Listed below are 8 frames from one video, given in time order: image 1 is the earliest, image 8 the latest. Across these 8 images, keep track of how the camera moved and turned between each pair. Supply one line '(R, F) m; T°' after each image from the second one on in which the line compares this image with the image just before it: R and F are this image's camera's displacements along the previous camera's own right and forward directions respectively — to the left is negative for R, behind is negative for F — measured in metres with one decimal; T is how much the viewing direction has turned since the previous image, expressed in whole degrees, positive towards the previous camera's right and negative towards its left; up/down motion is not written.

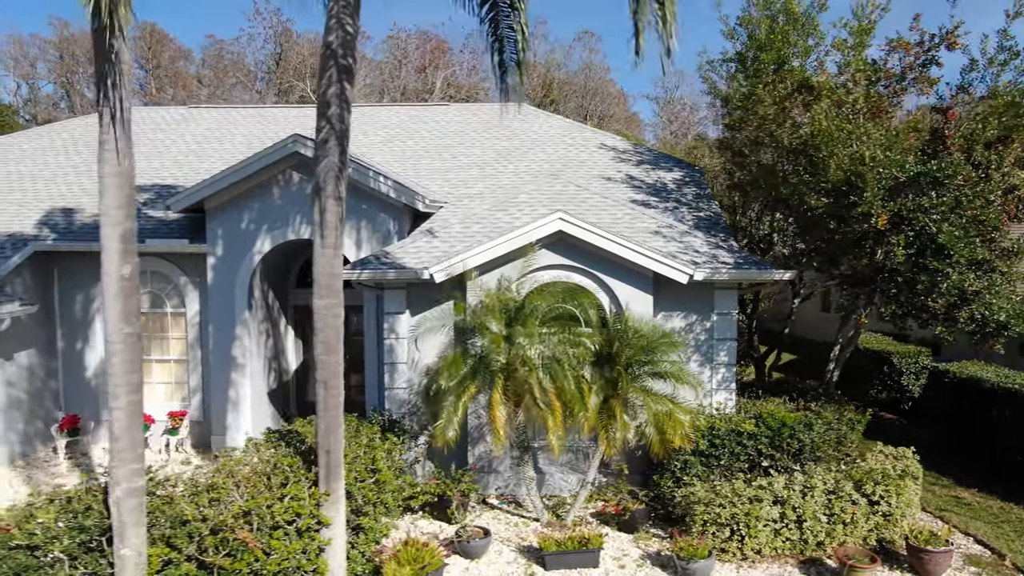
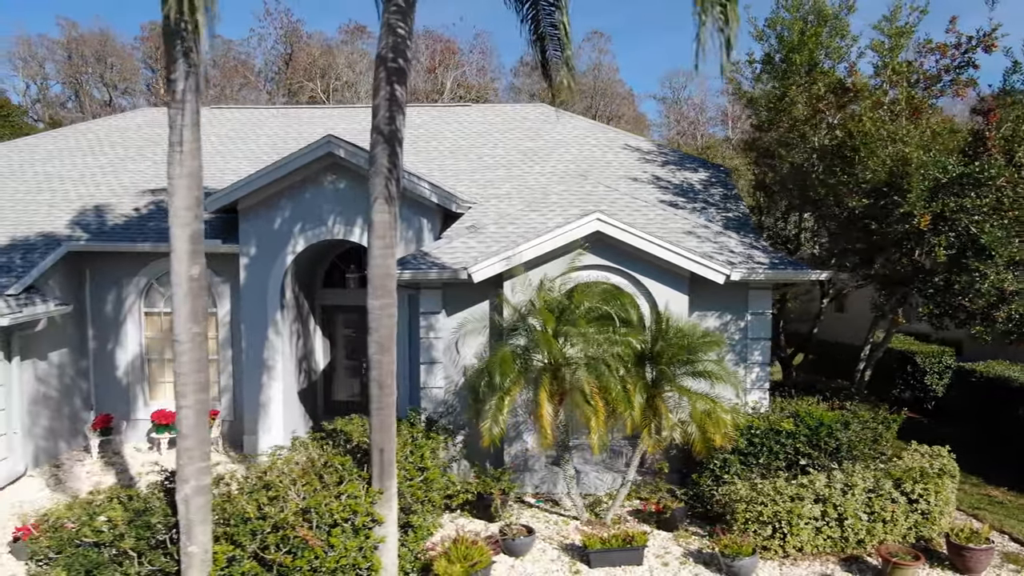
(-0.4, -0.1) m; 0°
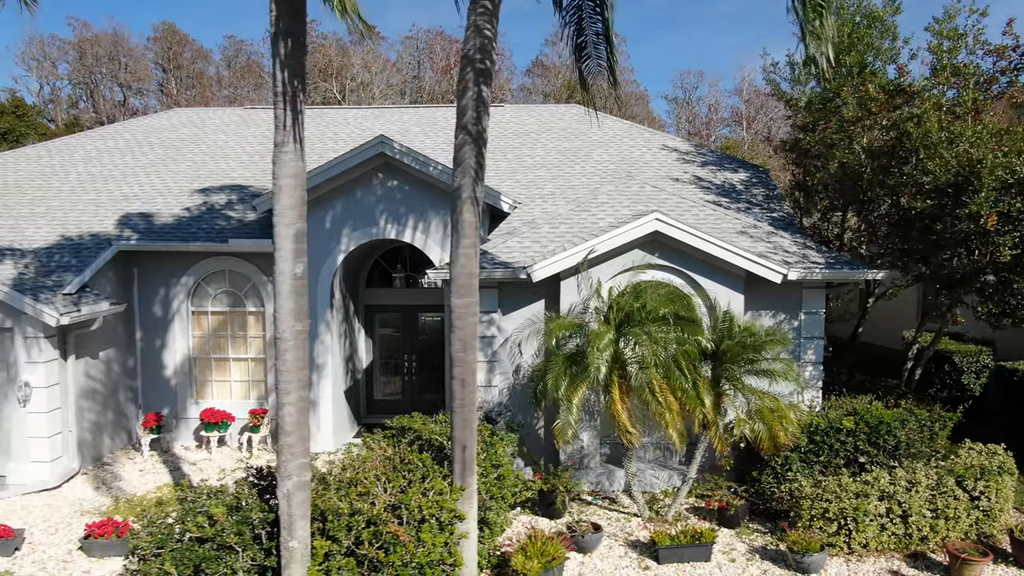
(-0.6, -0.1) m; 0°
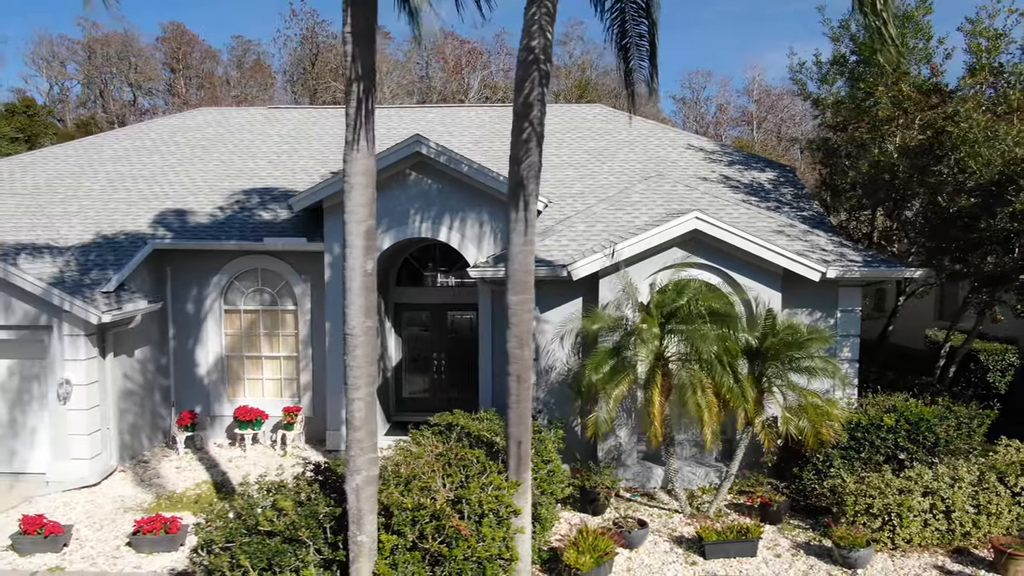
(-0.4, -0.1) m; 0°
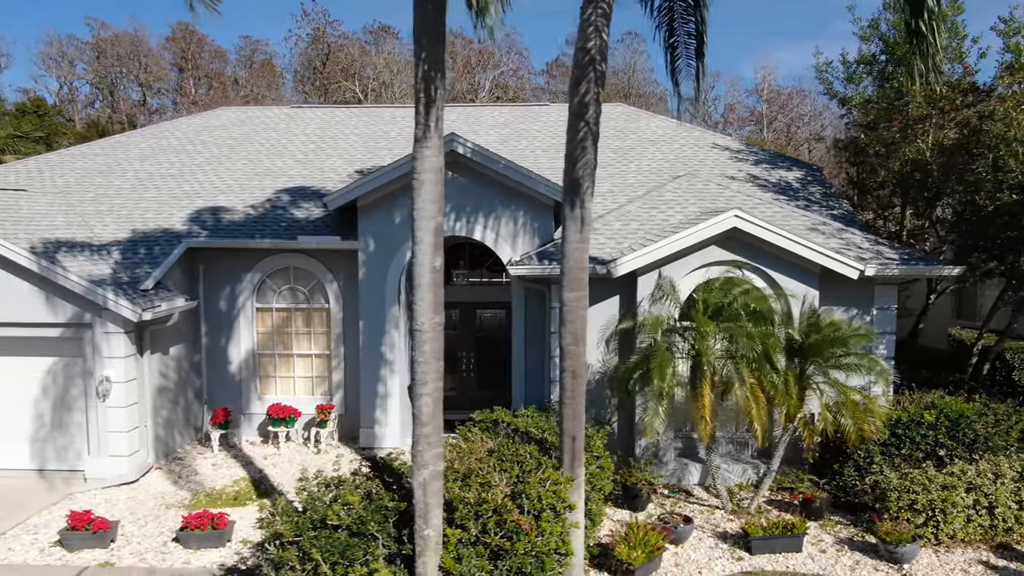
(-0.4, -0.1) m; 0°
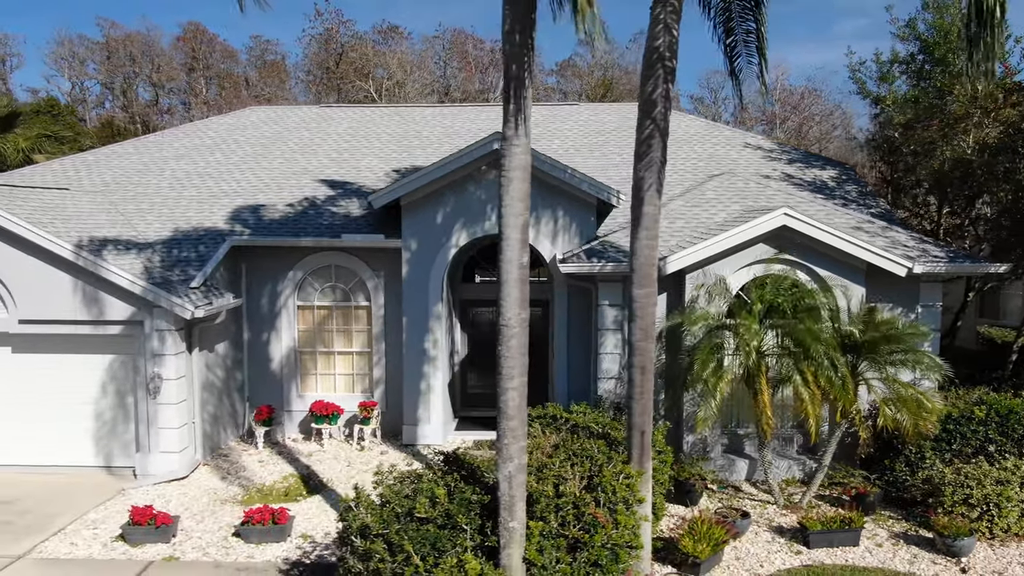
(-0.6, -0.1) m; 0°
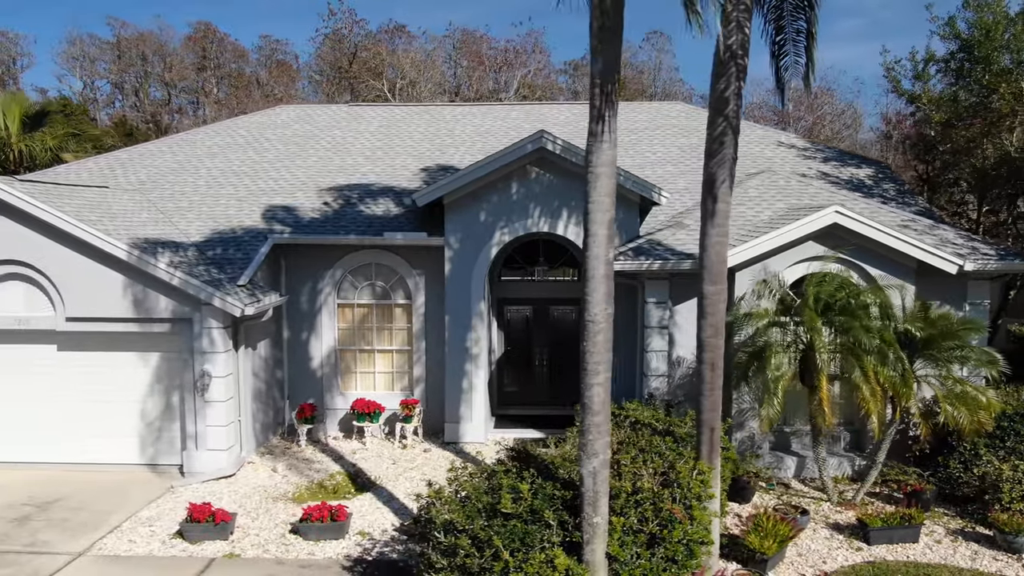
(-0.6, 0.0) m; 0°
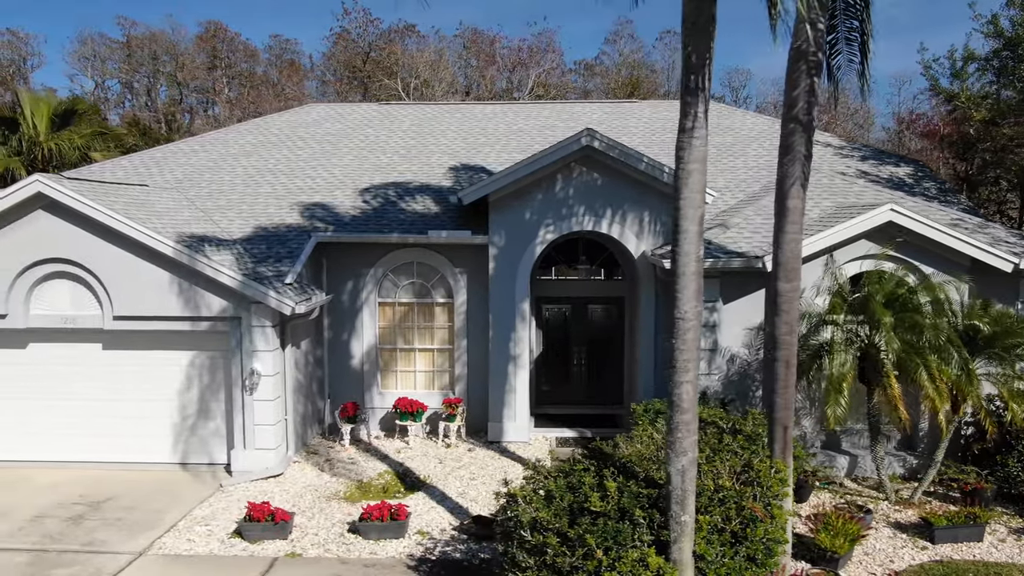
(-0.6, 0.0) m; 0°
